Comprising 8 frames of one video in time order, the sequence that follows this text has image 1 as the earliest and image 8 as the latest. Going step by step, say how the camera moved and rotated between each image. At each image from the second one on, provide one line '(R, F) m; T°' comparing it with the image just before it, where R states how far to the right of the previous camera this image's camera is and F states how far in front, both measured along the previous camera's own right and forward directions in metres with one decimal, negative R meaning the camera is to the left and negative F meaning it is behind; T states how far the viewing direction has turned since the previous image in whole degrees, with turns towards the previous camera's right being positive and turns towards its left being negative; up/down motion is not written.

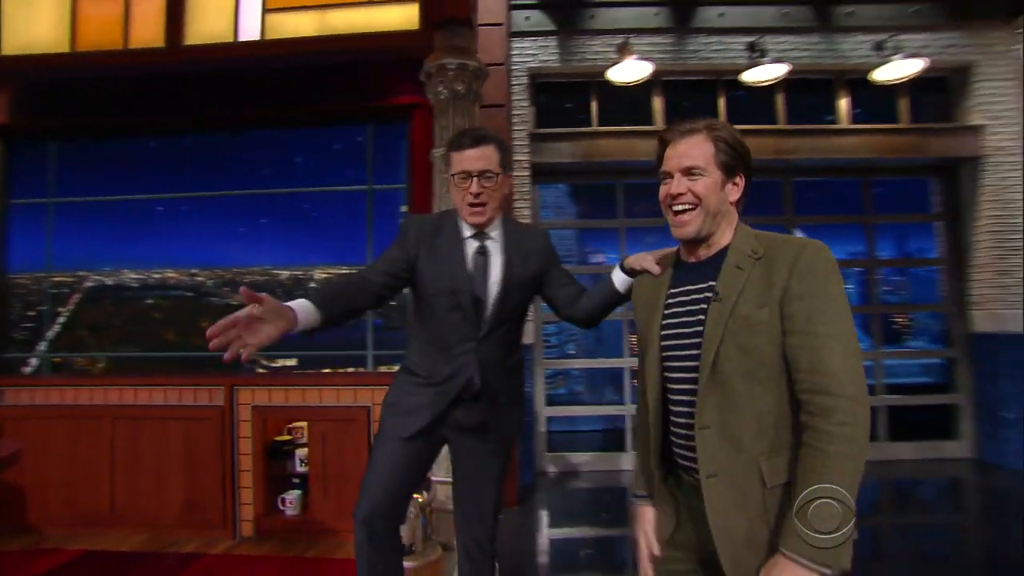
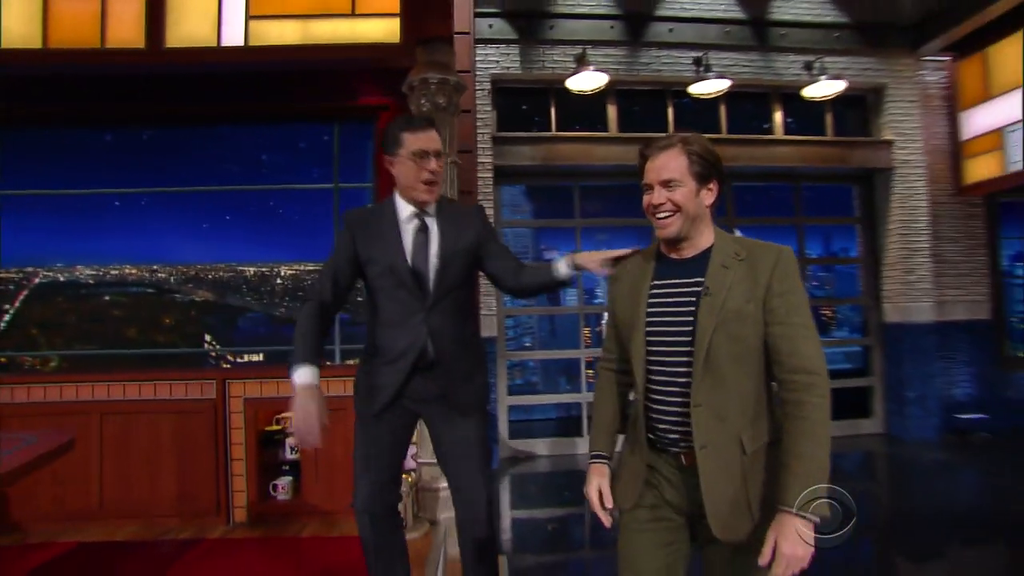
(-0.2, -0.2) m; +5°
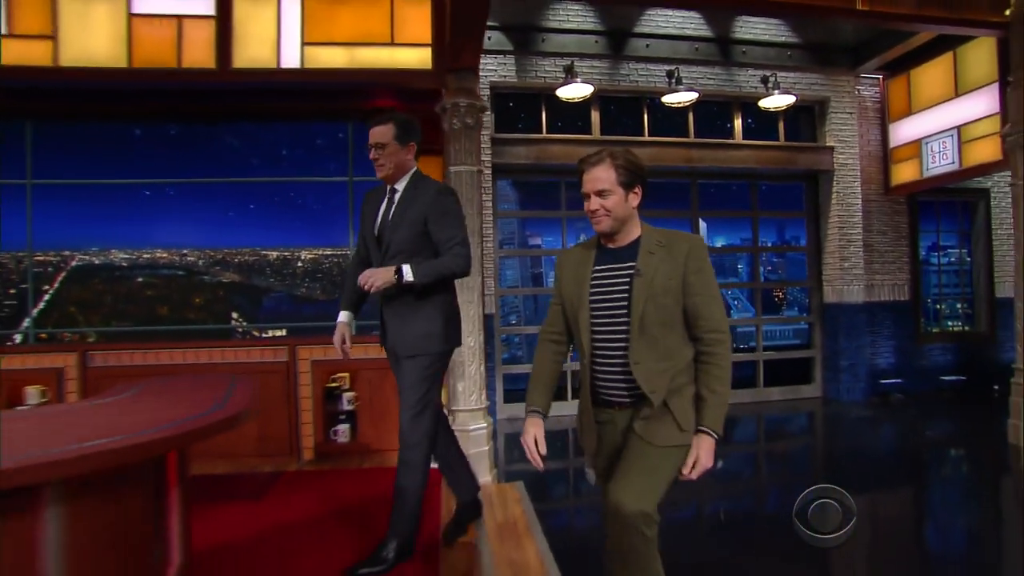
(-0.3, -0.7) m; +3°
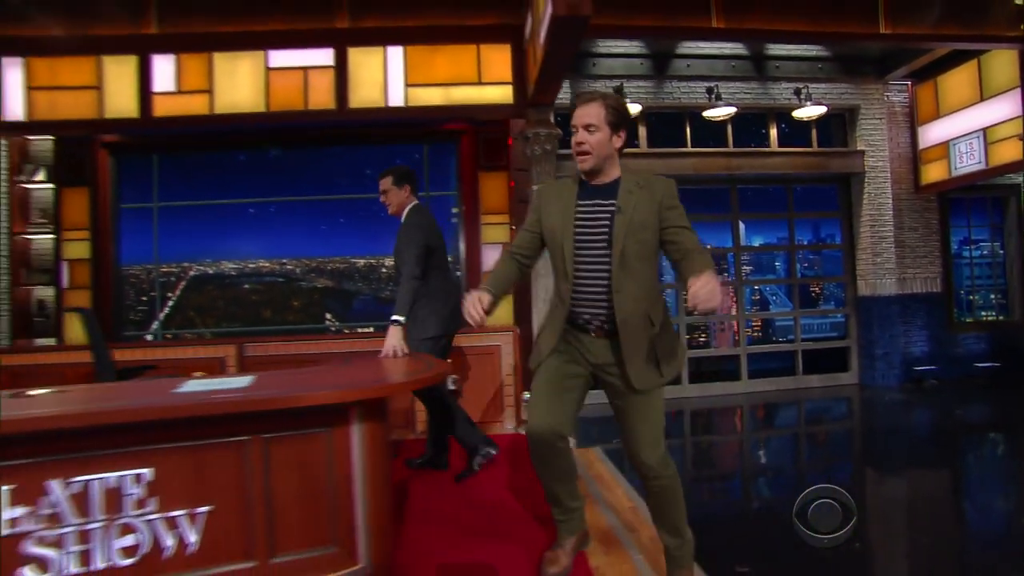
(-0.3, -0.7) m; -3°
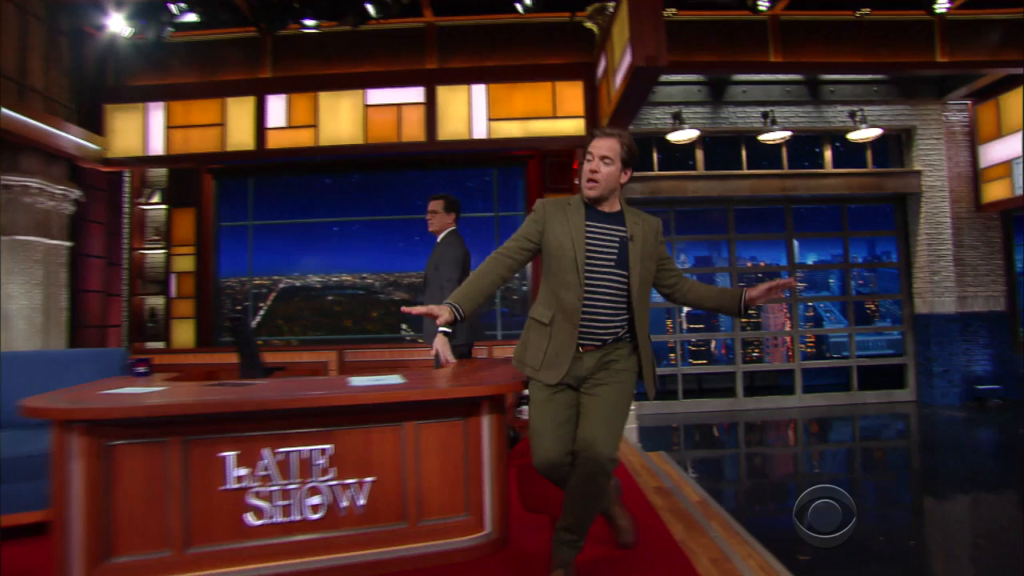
(-0.2, -0.4) m; -4°
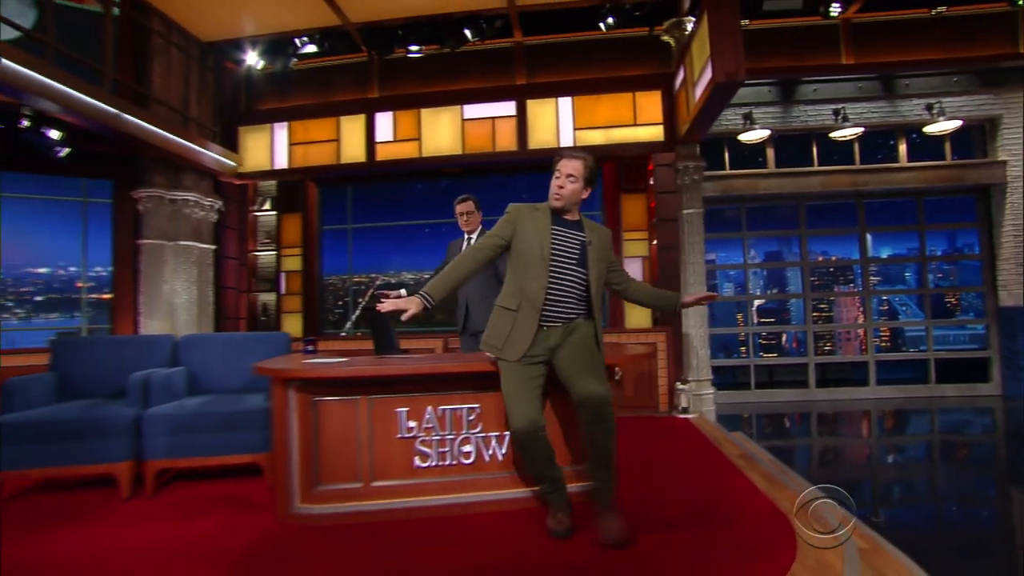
(-0.2, -0.5) m; -6°
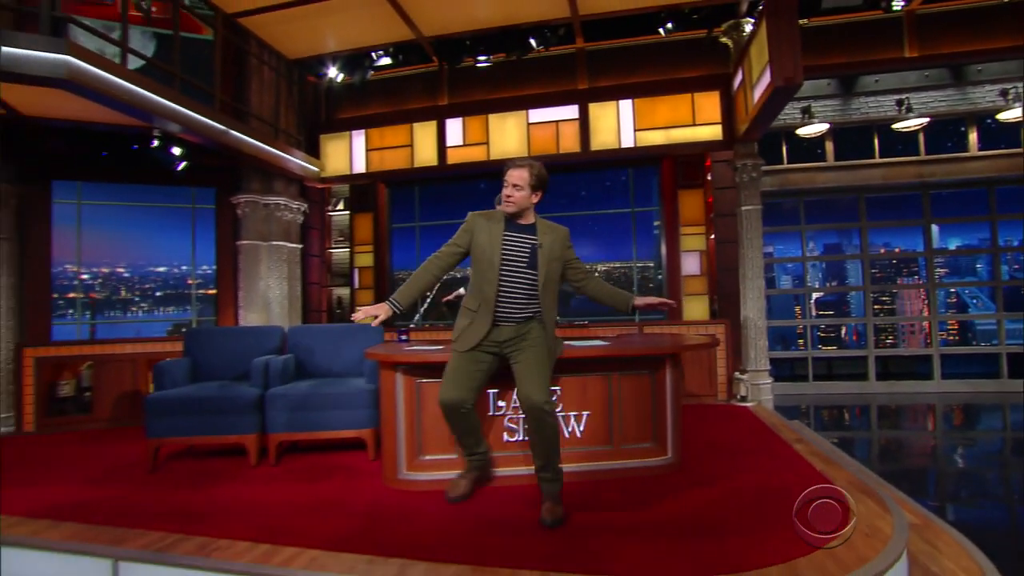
(-0.1, -0.3) m; -5°
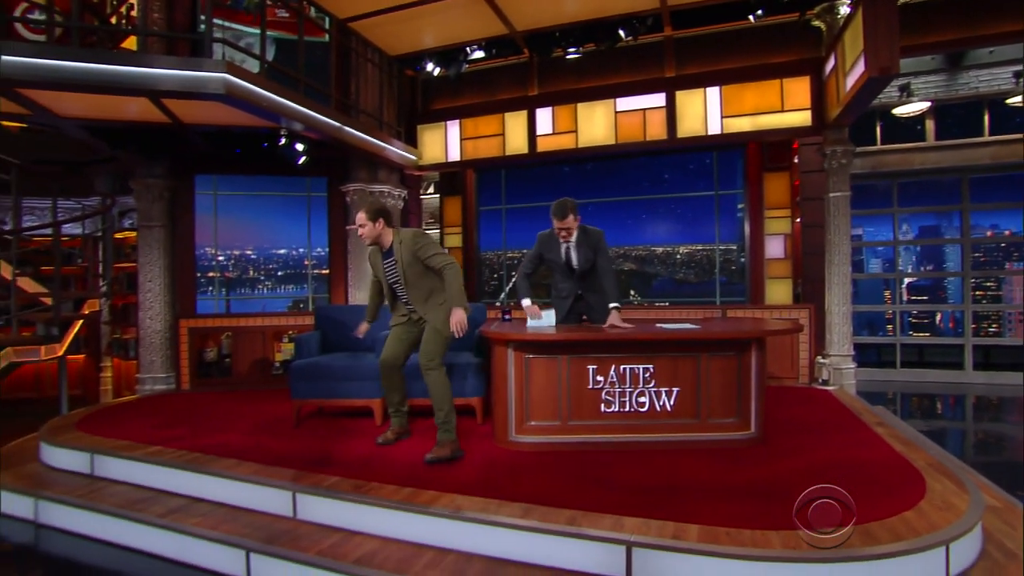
(-0.1, -0.3) m; -7°
